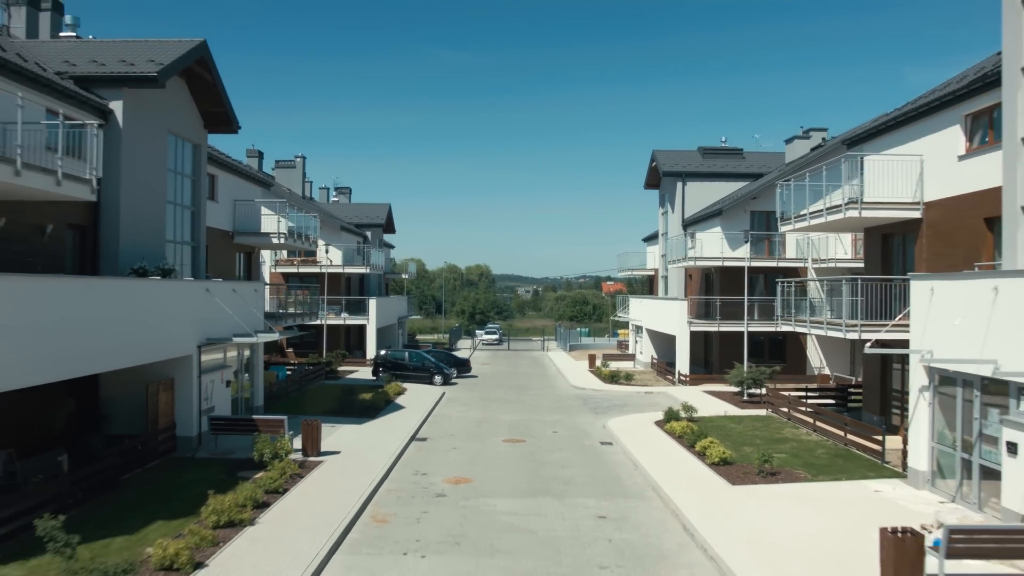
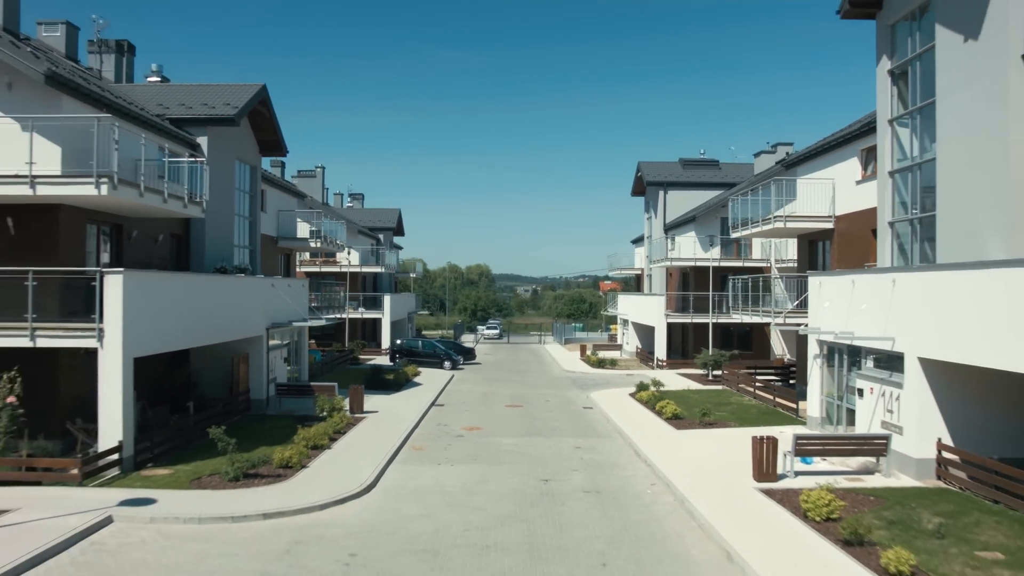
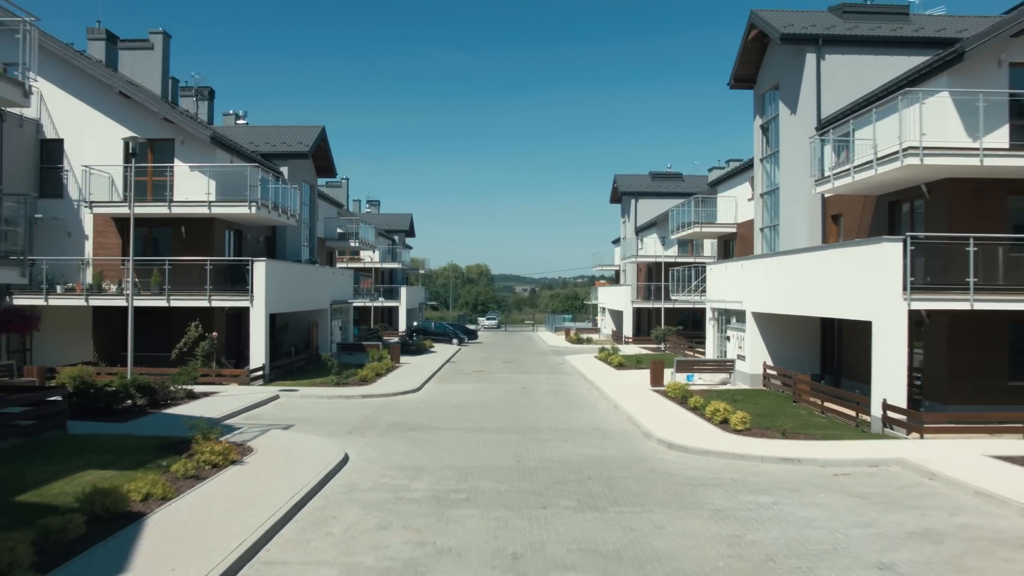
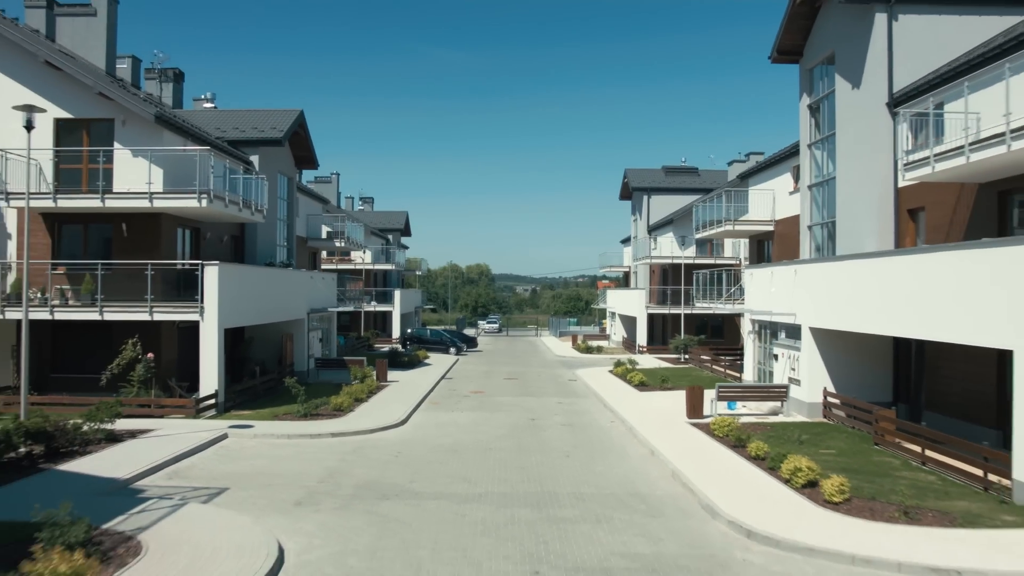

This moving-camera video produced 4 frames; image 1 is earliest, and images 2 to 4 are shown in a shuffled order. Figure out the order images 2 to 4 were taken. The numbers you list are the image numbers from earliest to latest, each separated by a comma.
2, 4, 3
